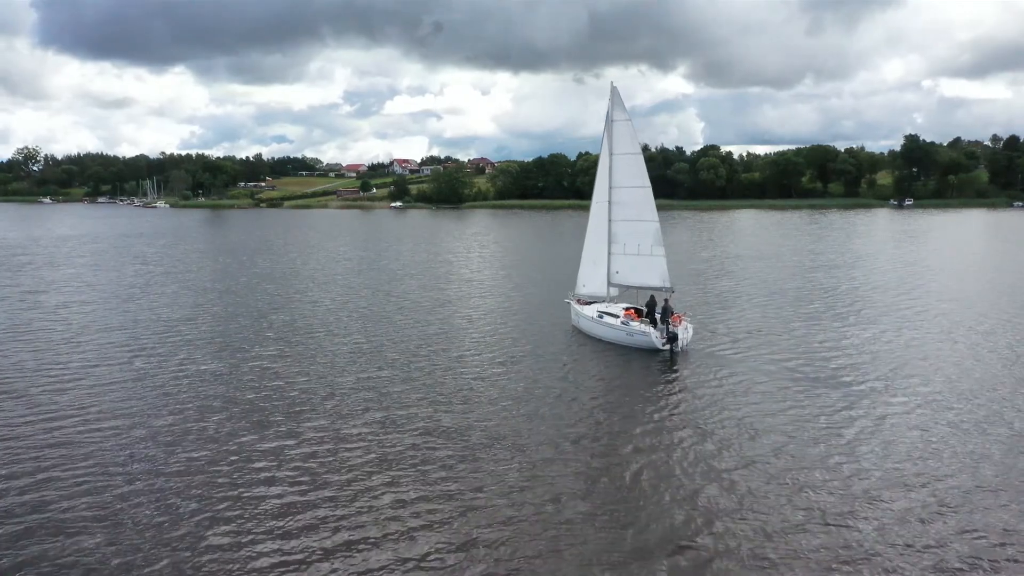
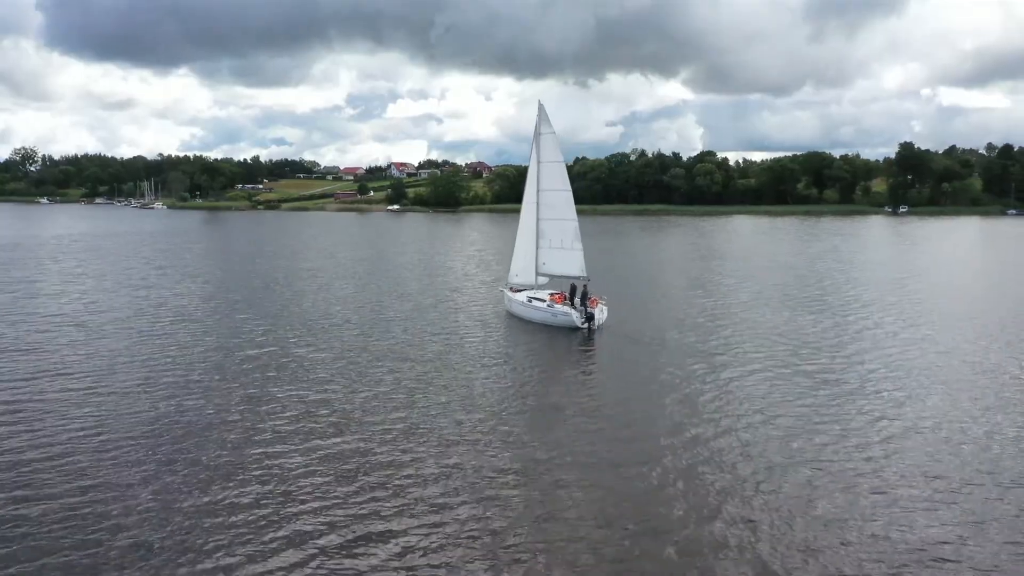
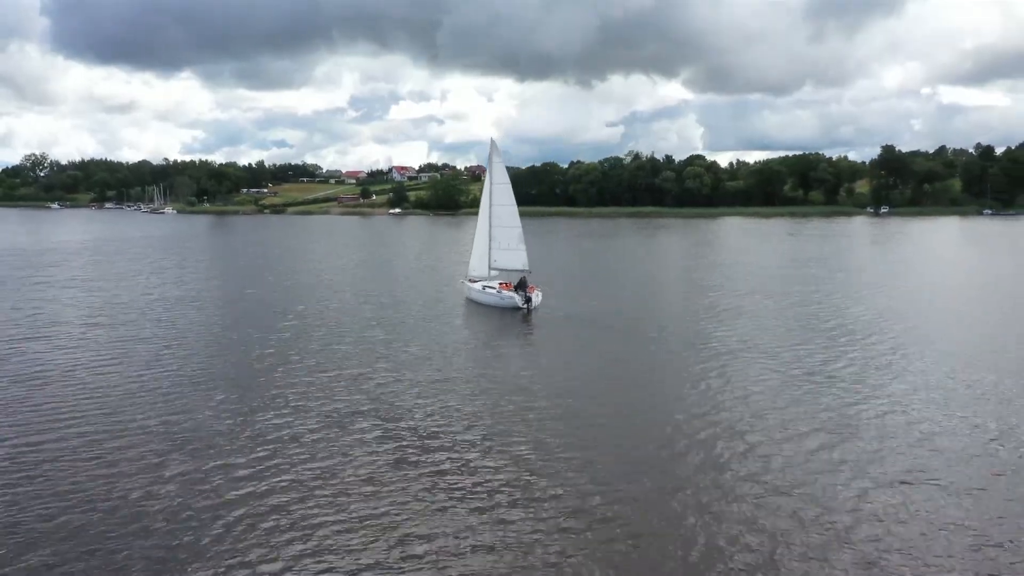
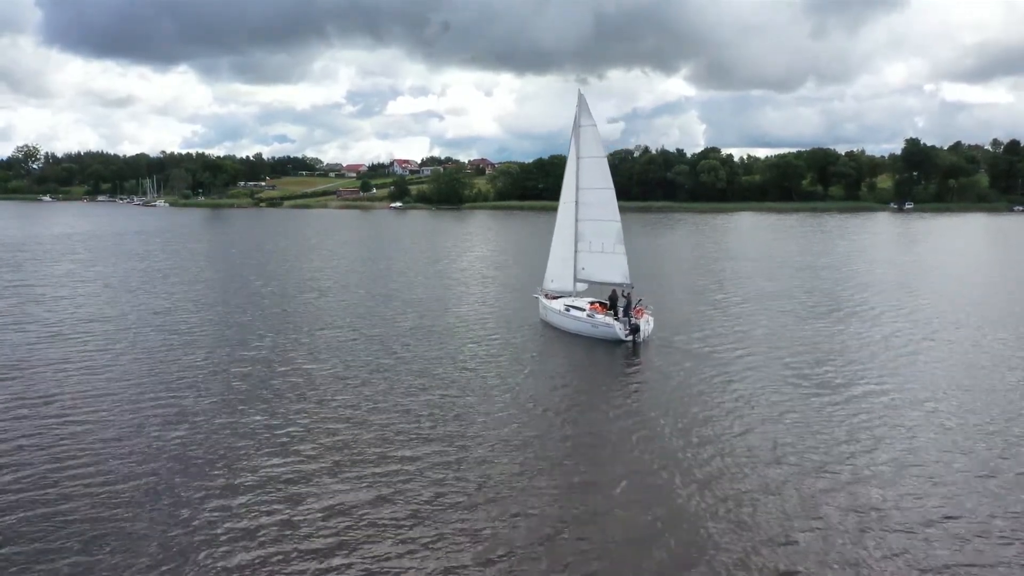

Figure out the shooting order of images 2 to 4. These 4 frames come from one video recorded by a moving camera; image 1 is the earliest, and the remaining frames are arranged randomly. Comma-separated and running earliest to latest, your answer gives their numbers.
4, 2, 3
